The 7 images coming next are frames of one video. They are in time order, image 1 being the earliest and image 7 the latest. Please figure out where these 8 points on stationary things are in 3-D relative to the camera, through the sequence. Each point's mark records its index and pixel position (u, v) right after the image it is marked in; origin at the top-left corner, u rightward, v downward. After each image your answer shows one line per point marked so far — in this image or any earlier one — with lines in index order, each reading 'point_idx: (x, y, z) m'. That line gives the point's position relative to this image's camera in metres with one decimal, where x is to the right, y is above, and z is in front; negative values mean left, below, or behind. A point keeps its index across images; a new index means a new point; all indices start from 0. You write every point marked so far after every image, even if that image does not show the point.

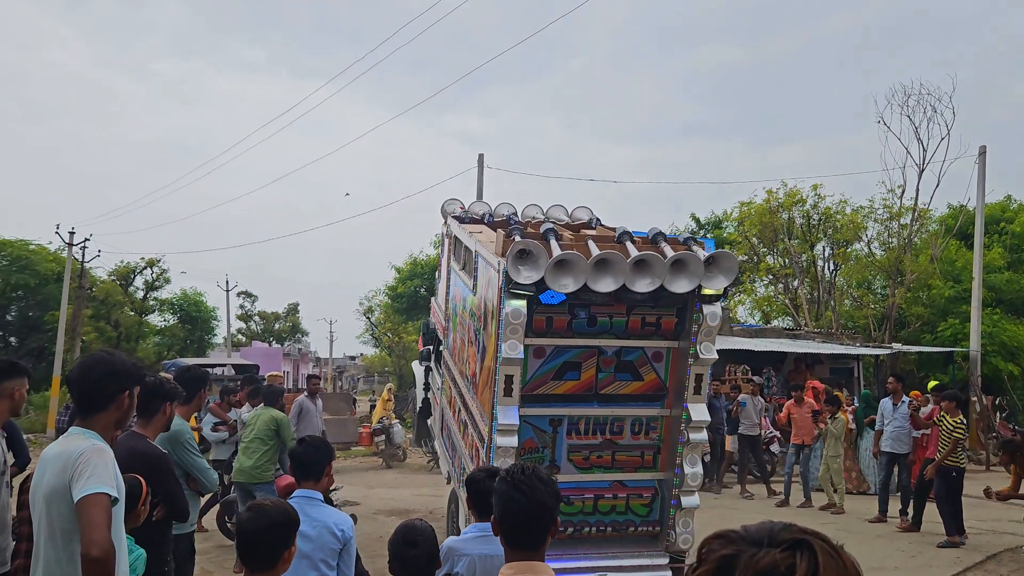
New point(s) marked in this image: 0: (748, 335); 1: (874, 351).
0: (+6.2, -1.2, +19.9) m
1: (+8.6, -1.5, +18.2) m
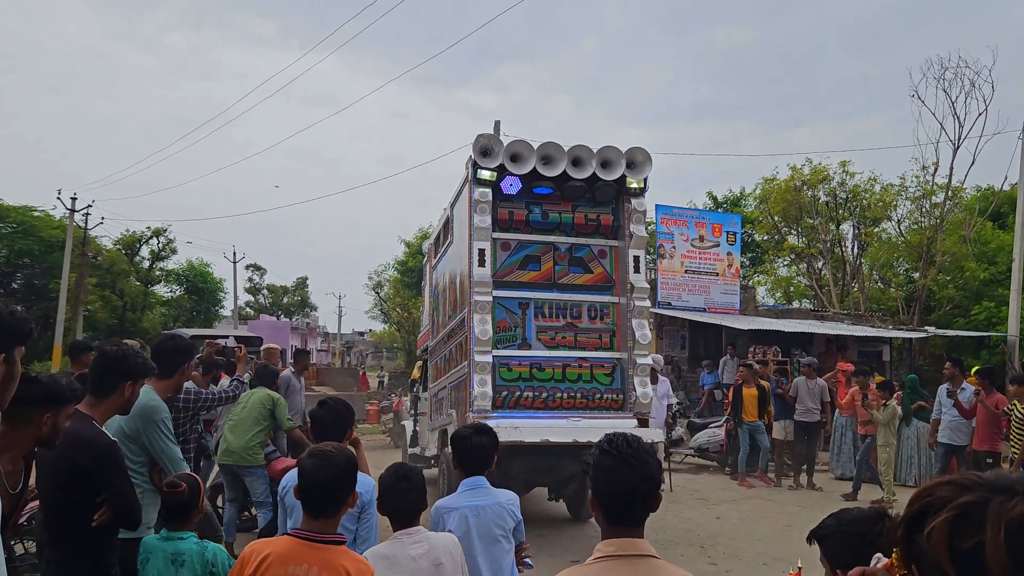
0: (+6.6, -0.7, +19.1) m
1: (+8.9, -1.0, +17.3) m
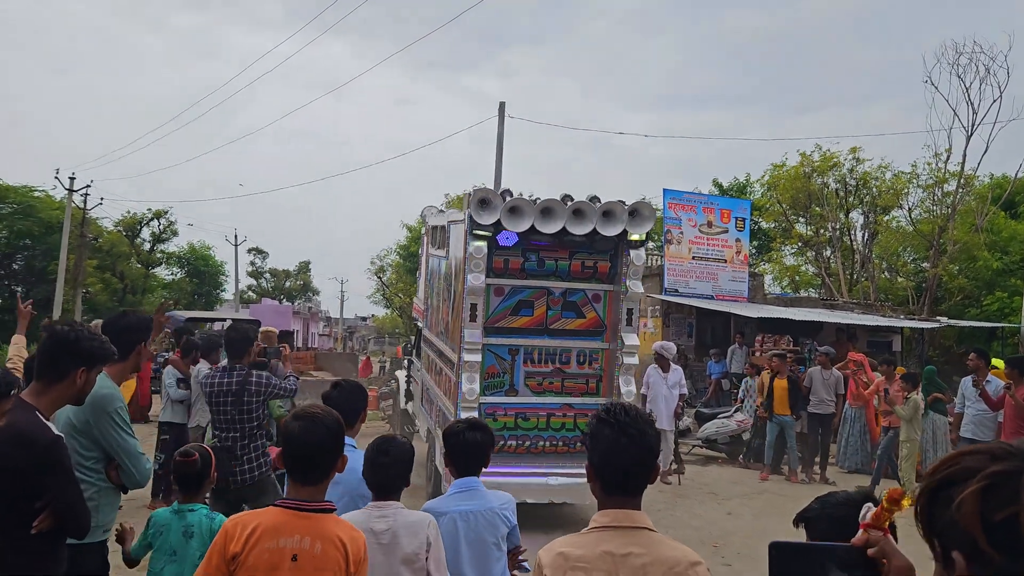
0: (+6.7, -0.4, +18.7) m
1: (+9.0, -0.8, +16.9) m
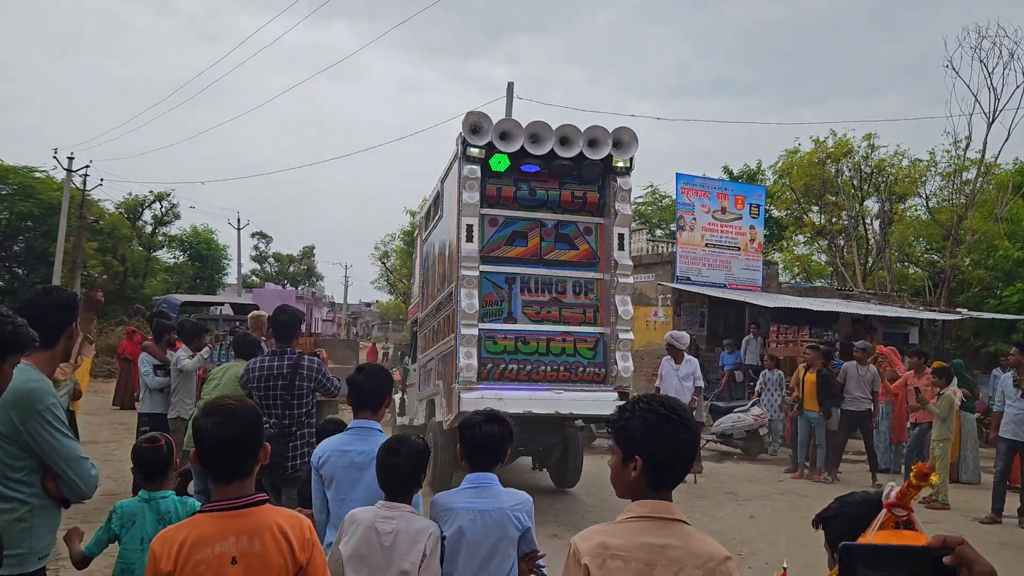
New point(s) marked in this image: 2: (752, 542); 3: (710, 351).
0: (+6.8, -0.1, +18.1) m
1: (+9.1, -0.6, +16.3) m
2: (+2.0, -2.1, +6.4) m
3: (+4.3, -1.4, +16.5) m
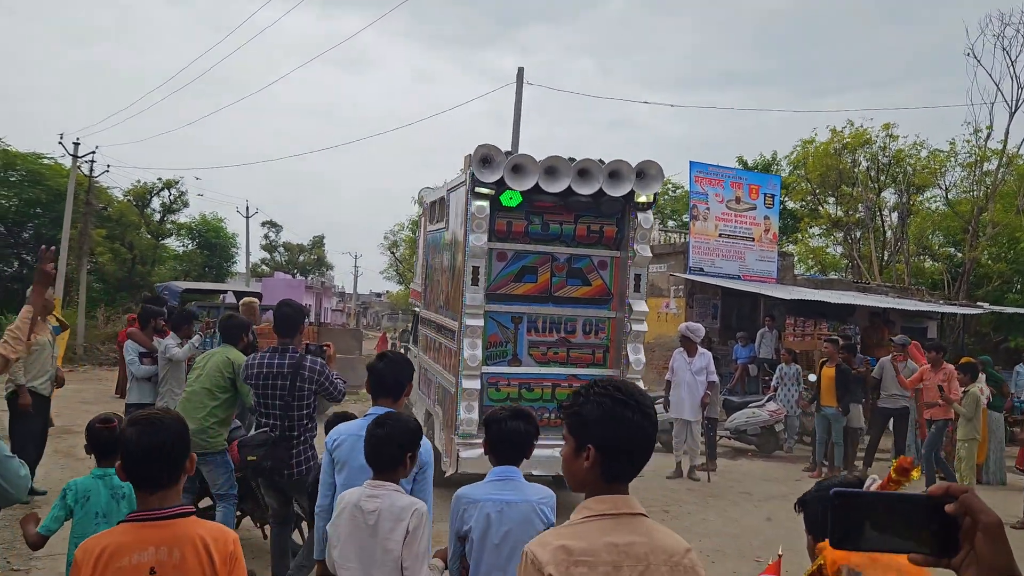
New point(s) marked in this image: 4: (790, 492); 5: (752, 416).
0: (+7.0, +0.1, +17.7) m
1: (+9.3, -0.4, +15.9) m
2: (+2.0, -2.0, +6.1) m
3: (+4.5, -1.2, +16.1) m
4: (+2.9, -2.1, +7.9) m
5: (+3.3, -1.8, +10.4) m
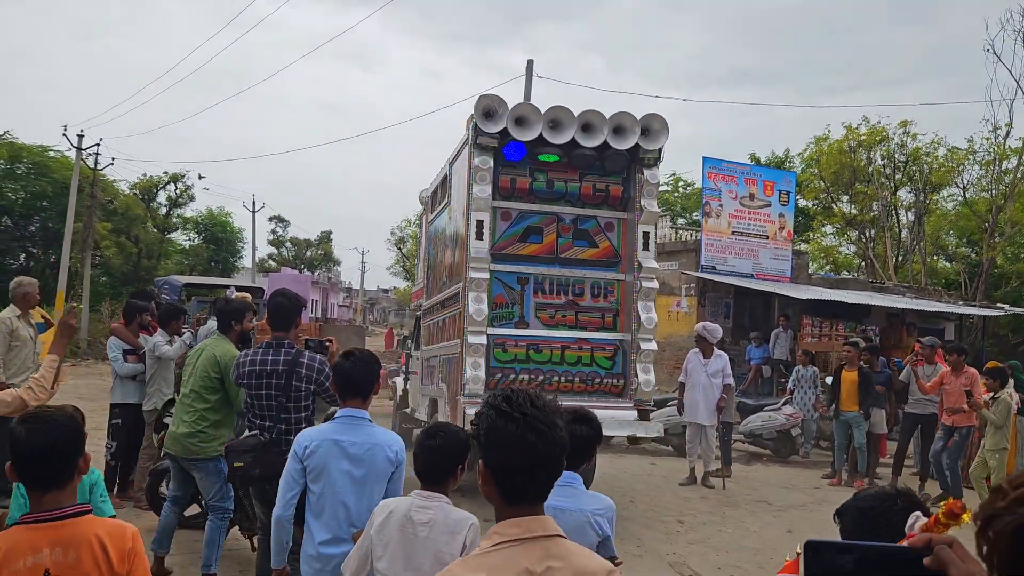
0: (+7.2, +0.1, +17.3) m
1: (+9.4, -0.5, +15.4) m
2: (+2.1, -2.0, +5.7) m
3: (+4.6, -1.2, +15.7) m
4: (+2.9, -2.1, +7.6) m
5: (+3.4, -1.7, +10.1) m
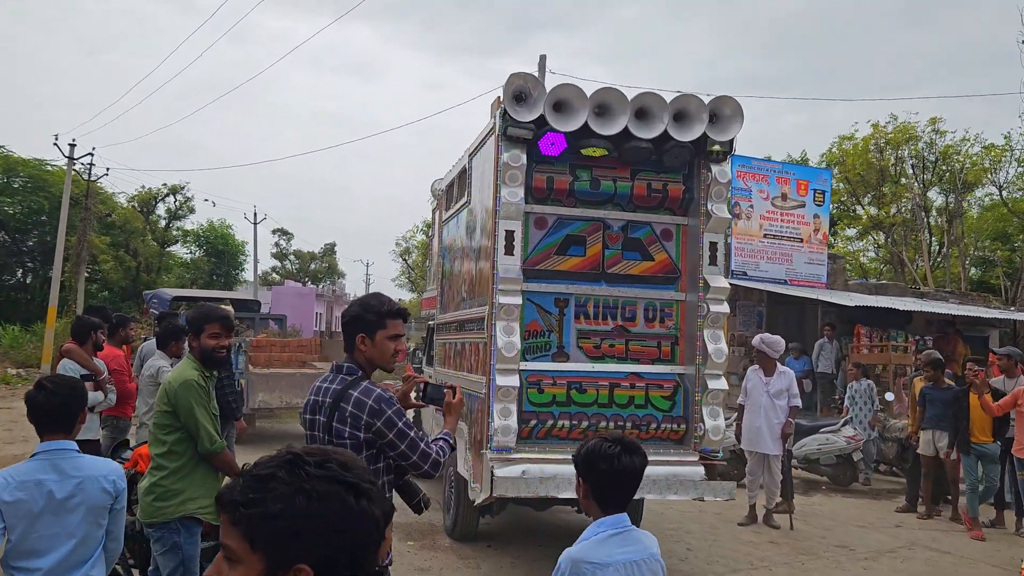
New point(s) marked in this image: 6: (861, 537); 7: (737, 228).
0: (+7.5, 0.0, +16.1) m
1: (+9.8, -0.5, +14.2) m
2: (+2.4, -2.1, +4.5) m
3: (+4.9, -1.3, +14.6) m
4: (+3.2, -2.1, +6.4) m
5: (+3.6, -1.8, +8.9) m
6: (+3.0, -2.1, +6.6) m
7: (+4.4, +1.2, +14.9) m
